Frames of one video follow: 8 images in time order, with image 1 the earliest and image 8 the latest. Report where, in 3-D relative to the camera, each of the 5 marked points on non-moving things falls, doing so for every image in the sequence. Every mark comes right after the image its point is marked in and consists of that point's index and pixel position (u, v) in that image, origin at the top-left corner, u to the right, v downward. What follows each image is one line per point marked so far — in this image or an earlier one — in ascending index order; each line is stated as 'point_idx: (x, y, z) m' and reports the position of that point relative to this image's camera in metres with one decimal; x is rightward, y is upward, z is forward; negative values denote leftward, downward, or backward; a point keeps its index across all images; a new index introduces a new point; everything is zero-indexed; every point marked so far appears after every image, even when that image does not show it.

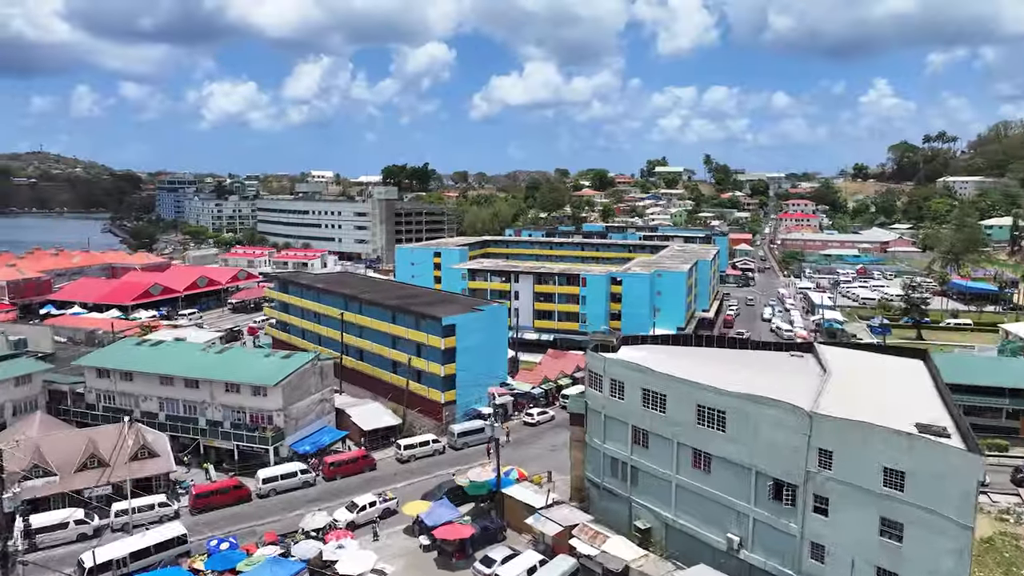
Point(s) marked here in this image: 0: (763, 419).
0: (+5.6, -2.9, +15.9) m
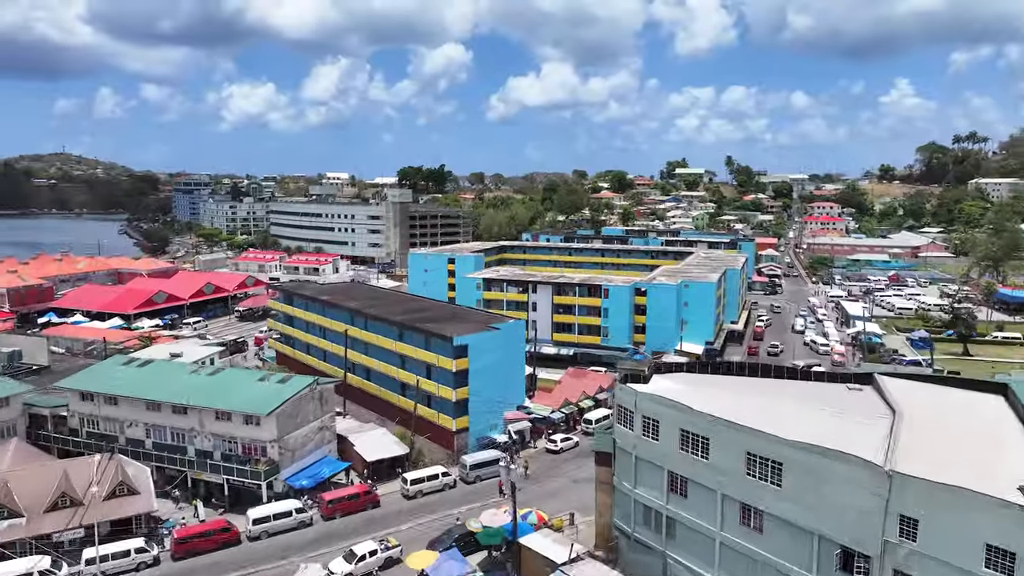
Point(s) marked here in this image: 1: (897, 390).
0: (+5.9, -3.5, +13.4) m
1: (+9.4, -2.5, +17.6) m
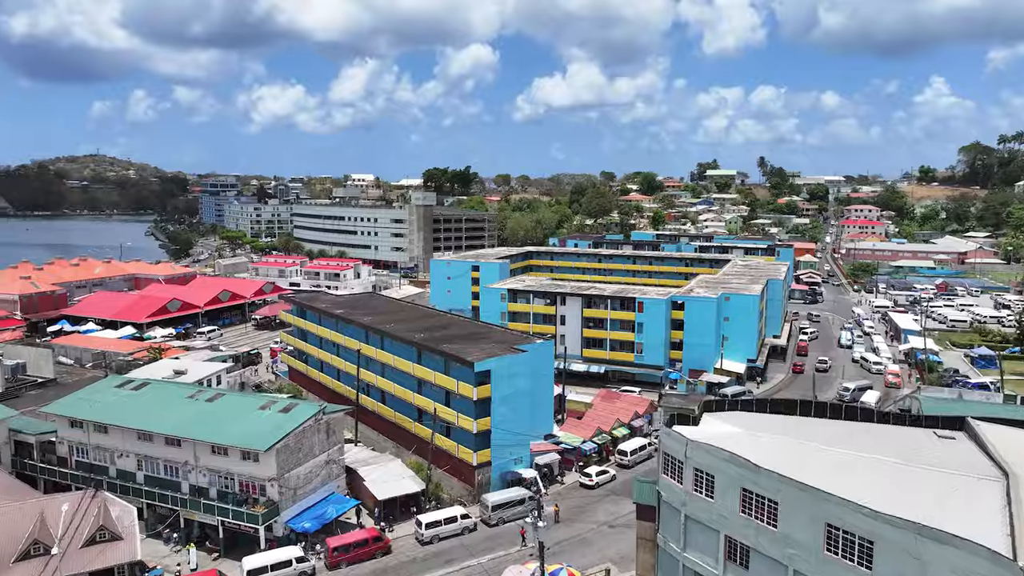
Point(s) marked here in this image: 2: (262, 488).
0: (+6.4, -4.1, +10.8) m
1: (+10.0, -3.1, +14.8) m
2: (-6.8, -5.4, +19.6) m
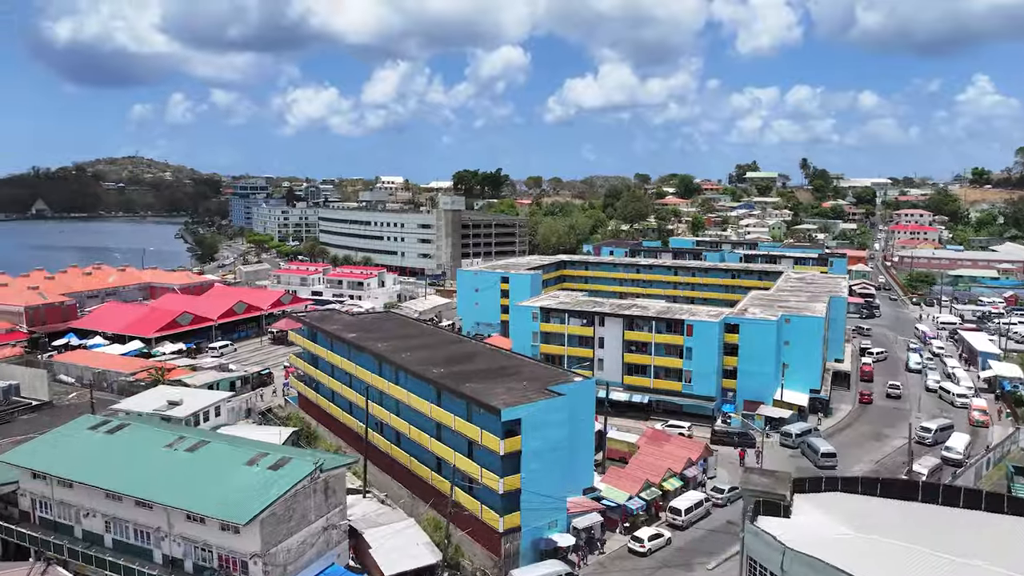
0: (+6.8, -5.0, +6.8) m
1: (+10.6, -4.0, +10.7) m
2: (-6.0, -6.2, +16.2) m
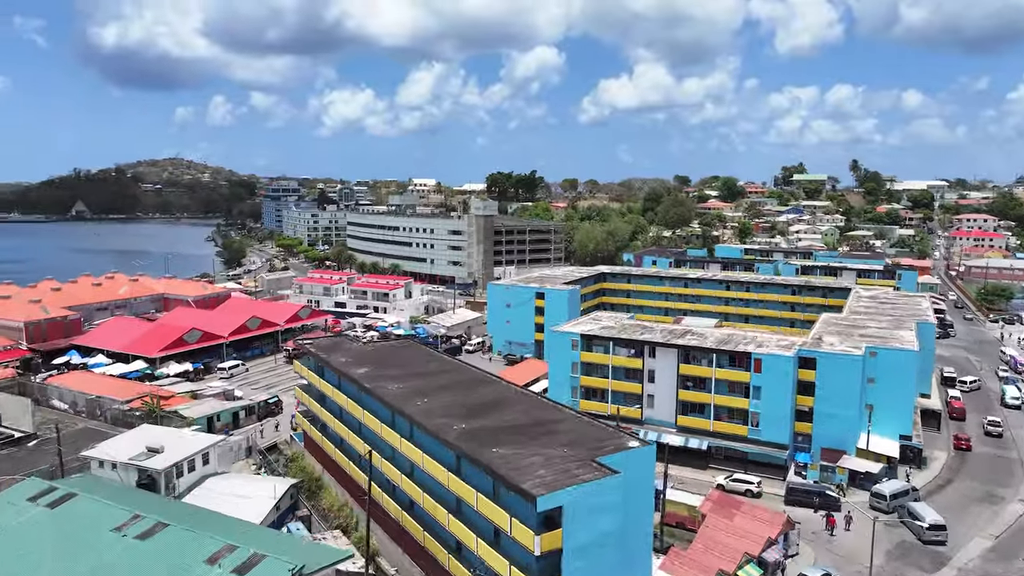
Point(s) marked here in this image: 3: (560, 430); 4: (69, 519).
0: (+7.0, -6.0, +2.2) m
1: (+11.0, -5.0, +5.9) m
2: (-5.4, -7.1, +12.1) m
3: (+1.2, -3.5, +17.9) m
4: (-9.8, -5.1, +16.2) m
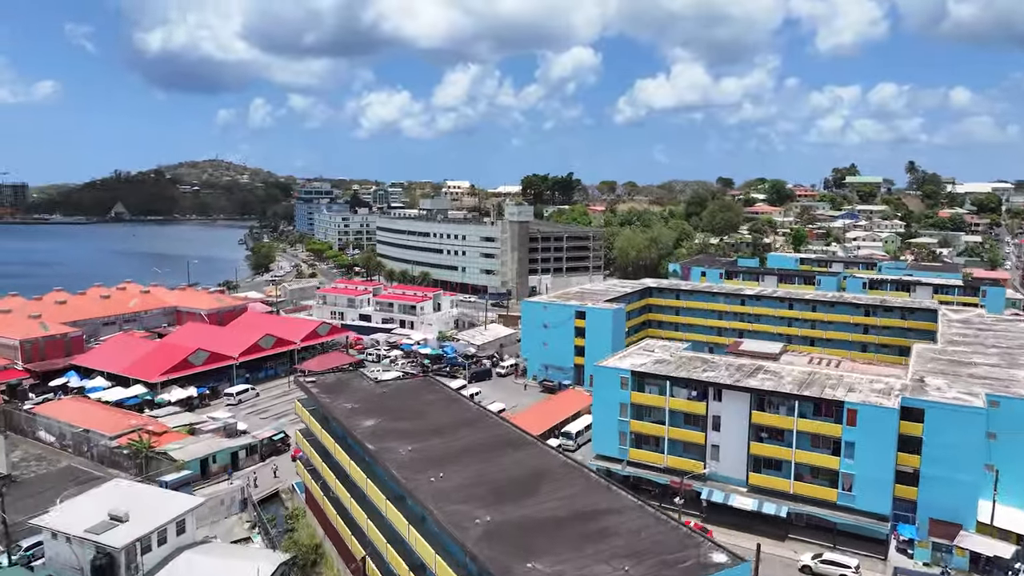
0: (+7.0, -7.0, -2.6) m
1: (+11.2, -6.1, +1.0) m
2: (-4.9, -8.1, +7.9) m
3: (+2.0, -4.5, +13.3) m
4: (-9.1, -6.0, +12.2) m
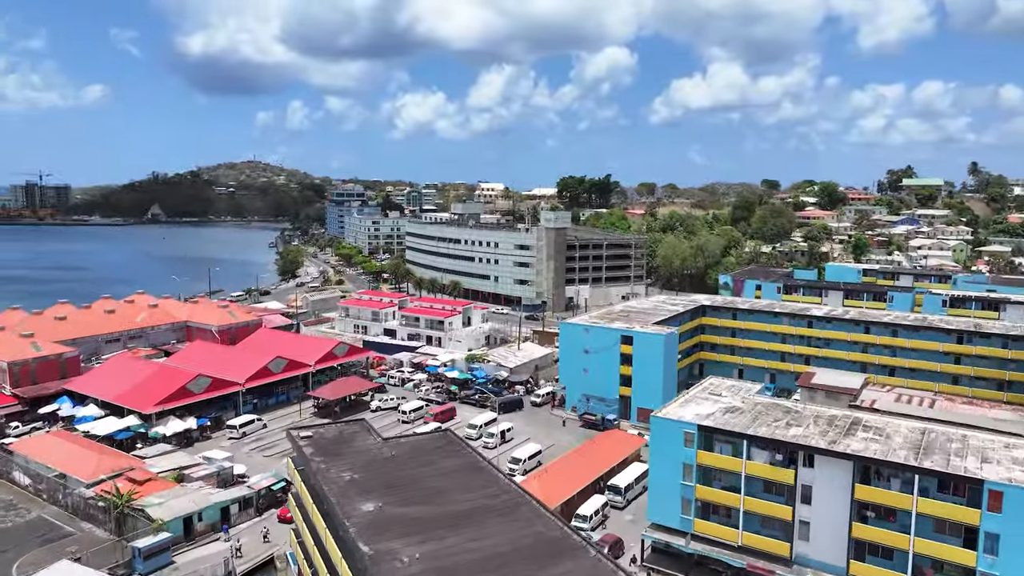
0: (+6.8, -8.0, -7.4) m
1: (+11.1, -7.1, -4.1) m
2: (-4.6, -9.0, +3.6) m
3: (+2.5, -5.5, +8.7) m
4: (-8.6, -6.9, +8.0) m
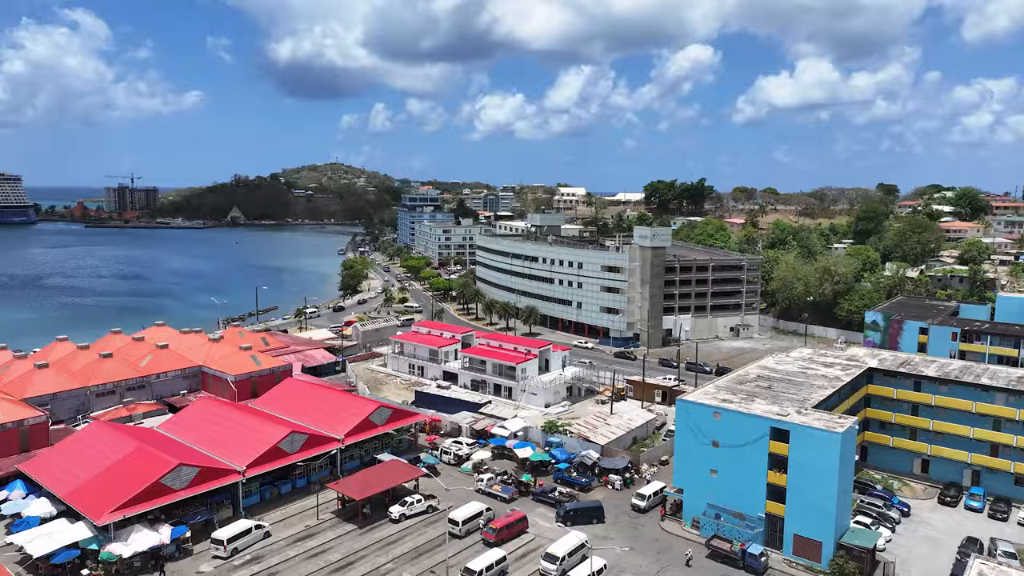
0: (+5.5, -10.2, -18.5) m
1: (+10.2, -9.4, -15.6) m
2: (-4.7, -11.1, -6.3) m
3: (+3.0, -7.7, -2.0) m
4: (-8.2, -9.0, -1.5) m
